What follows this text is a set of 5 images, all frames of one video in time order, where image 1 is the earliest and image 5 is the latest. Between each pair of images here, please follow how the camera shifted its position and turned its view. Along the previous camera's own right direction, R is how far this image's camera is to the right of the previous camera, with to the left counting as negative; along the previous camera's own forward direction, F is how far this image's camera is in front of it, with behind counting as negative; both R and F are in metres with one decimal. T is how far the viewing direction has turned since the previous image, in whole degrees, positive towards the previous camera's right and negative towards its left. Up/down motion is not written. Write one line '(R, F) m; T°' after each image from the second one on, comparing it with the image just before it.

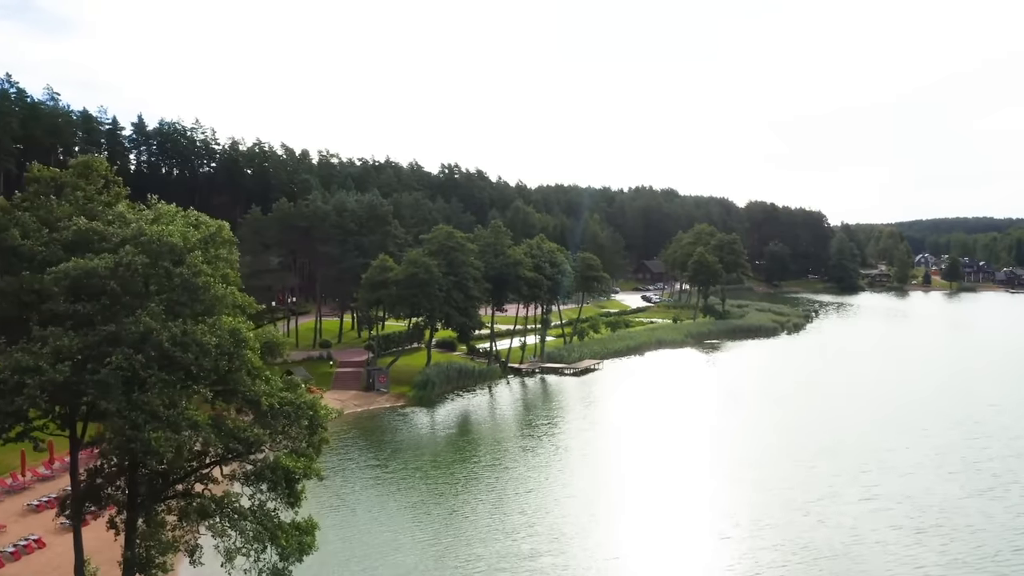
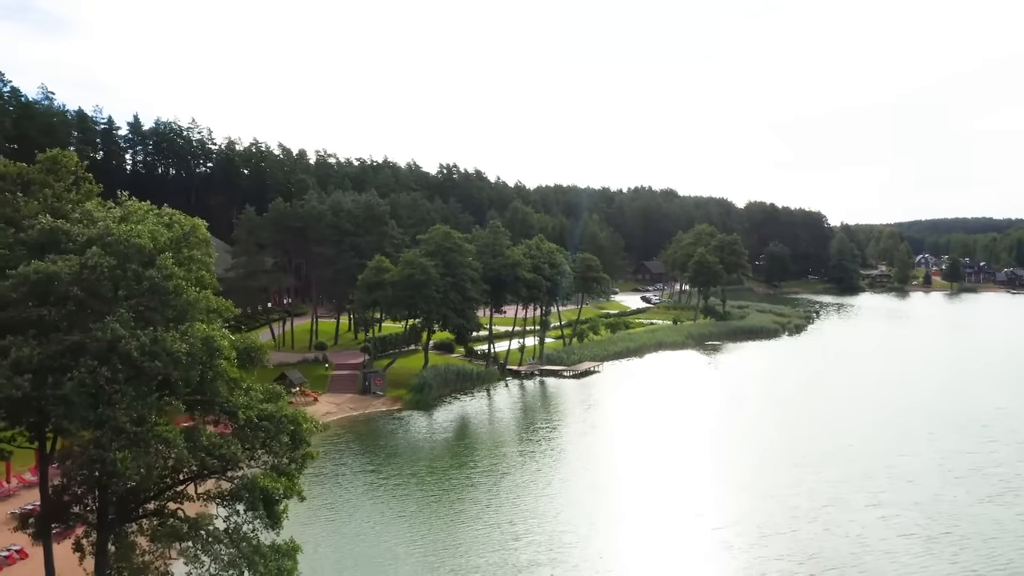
(0.0, +0.9) m; 0°
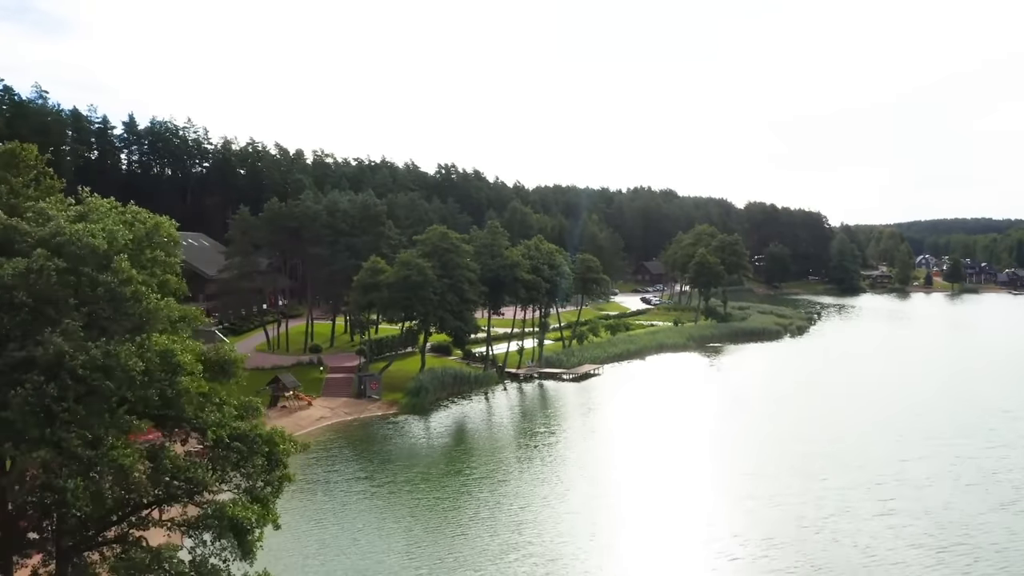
(0.0, +1.1) m; 0°
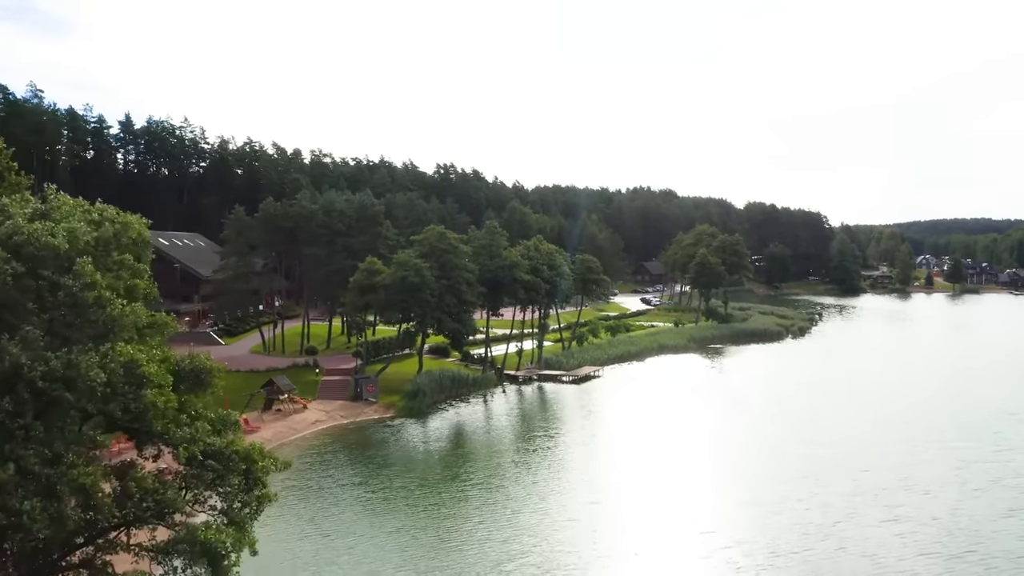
(0.0, +0.8) m; 0°
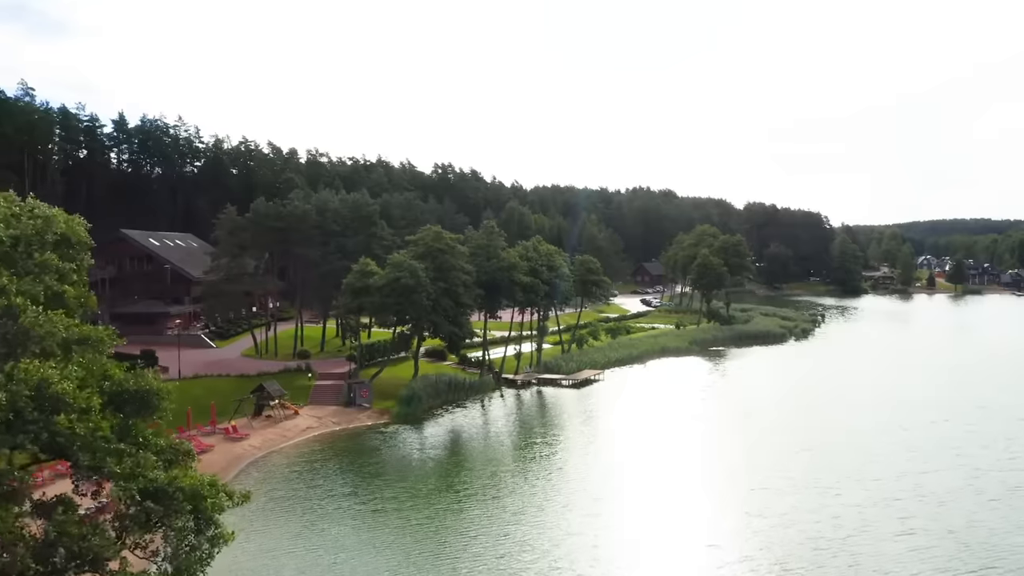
(0.0, +1.5) m; 0°
